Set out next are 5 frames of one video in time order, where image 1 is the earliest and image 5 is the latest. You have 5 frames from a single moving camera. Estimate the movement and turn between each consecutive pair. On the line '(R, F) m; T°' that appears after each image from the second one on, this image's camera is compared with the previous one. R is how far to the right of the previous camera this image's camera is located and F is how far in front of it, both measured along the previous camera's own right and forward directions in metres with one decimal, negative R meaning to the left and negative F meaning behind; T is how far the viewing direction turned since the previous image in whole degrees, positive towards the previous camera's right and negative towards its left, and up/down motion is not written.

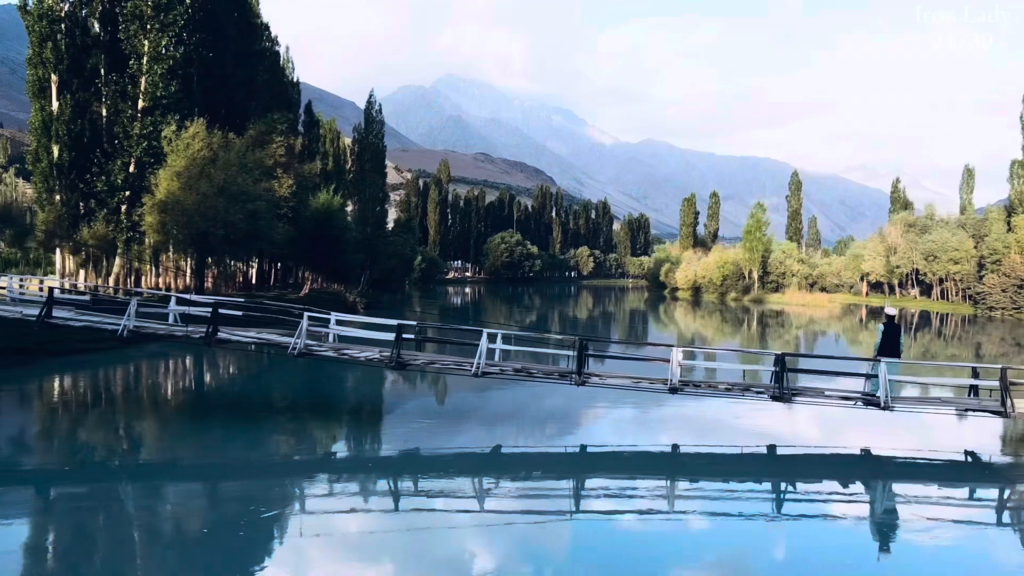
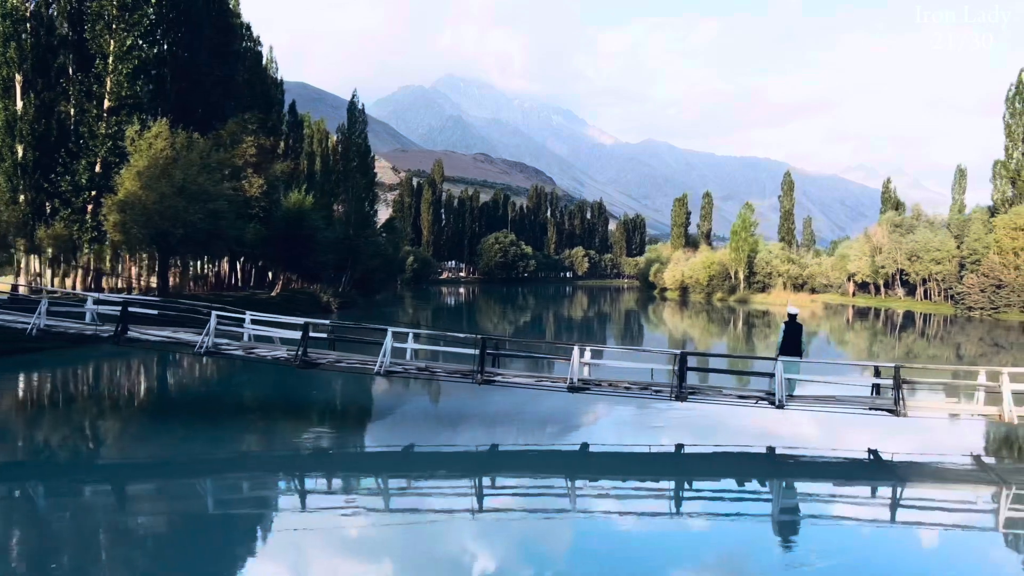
(+0.7, 0.0) m; 0°
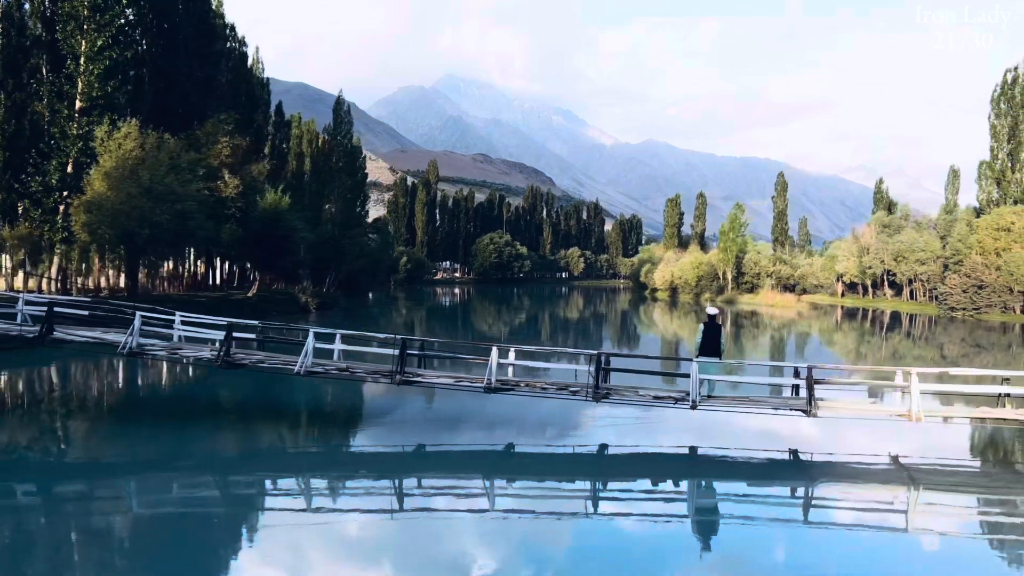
(+0.5, 0.0) m; 0°
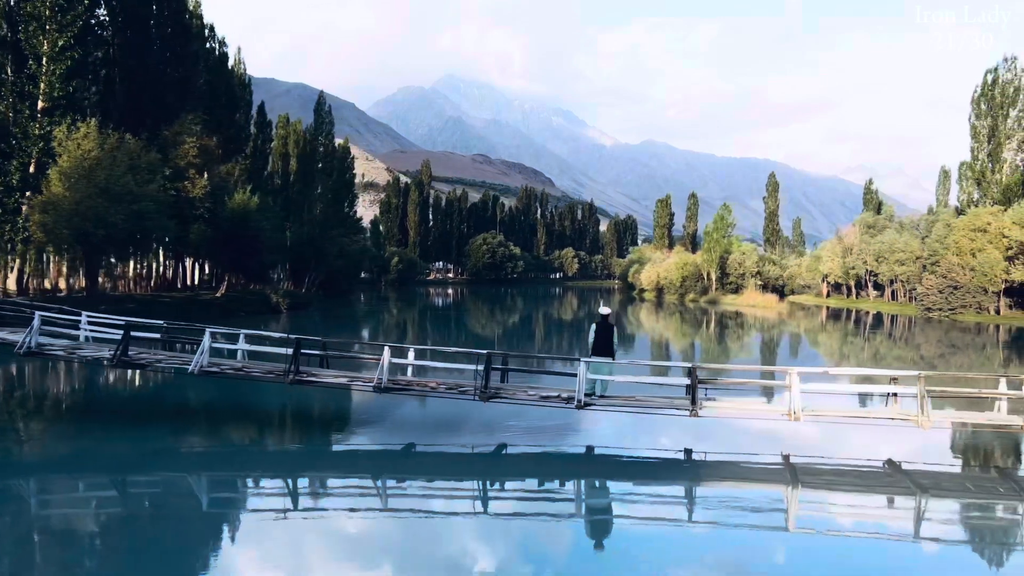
(+0.7, 0.0) m; 0°
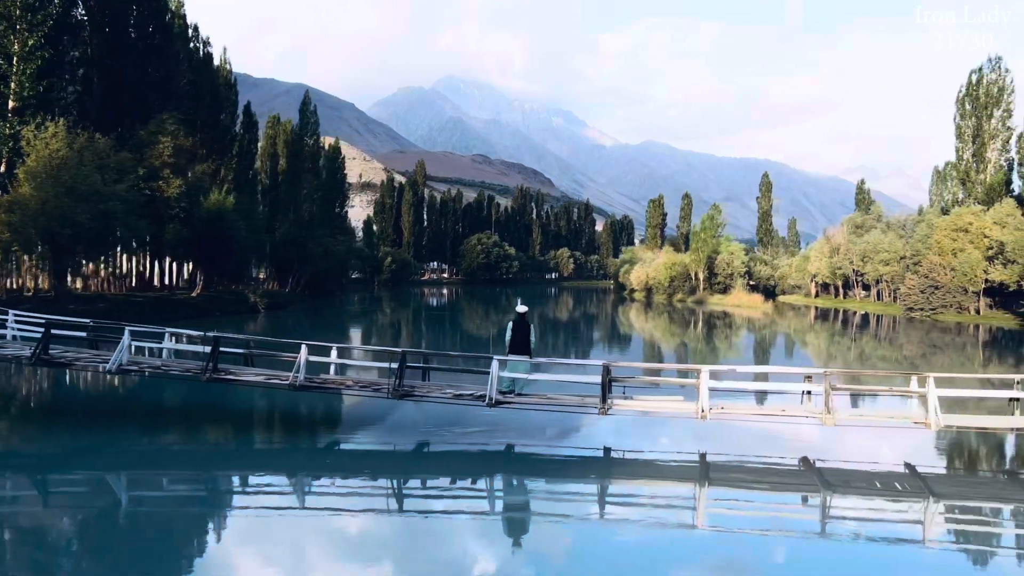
(+0.6, 0.0) m; 0°
